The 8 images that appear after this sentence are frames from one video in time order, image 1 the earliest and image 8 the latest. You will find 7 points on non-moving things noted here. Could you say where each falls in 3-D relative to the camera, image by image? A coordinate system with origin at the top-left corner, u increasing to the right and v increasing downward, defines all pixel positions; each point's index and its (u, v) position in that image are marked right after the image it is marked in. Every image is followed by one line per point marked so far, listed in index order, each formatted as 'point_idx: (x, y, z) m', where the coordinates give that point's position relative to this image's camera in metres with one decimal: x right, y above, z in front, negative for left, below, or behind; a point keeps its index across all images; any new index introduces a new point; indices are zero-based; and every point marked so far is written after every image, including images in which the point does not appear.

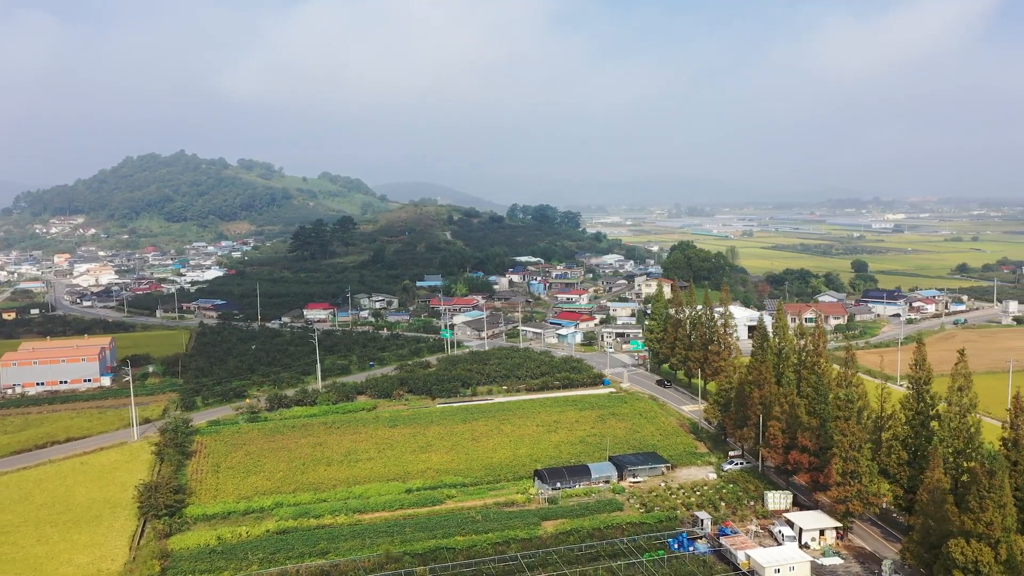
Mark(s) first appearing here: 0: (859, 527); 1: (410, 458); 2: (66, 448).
0: (+6.1, -4.2, +11.4) m
1: (-2.4, -4.1, +15.6) m
2: (-11.3, -4.0, +16.5) m
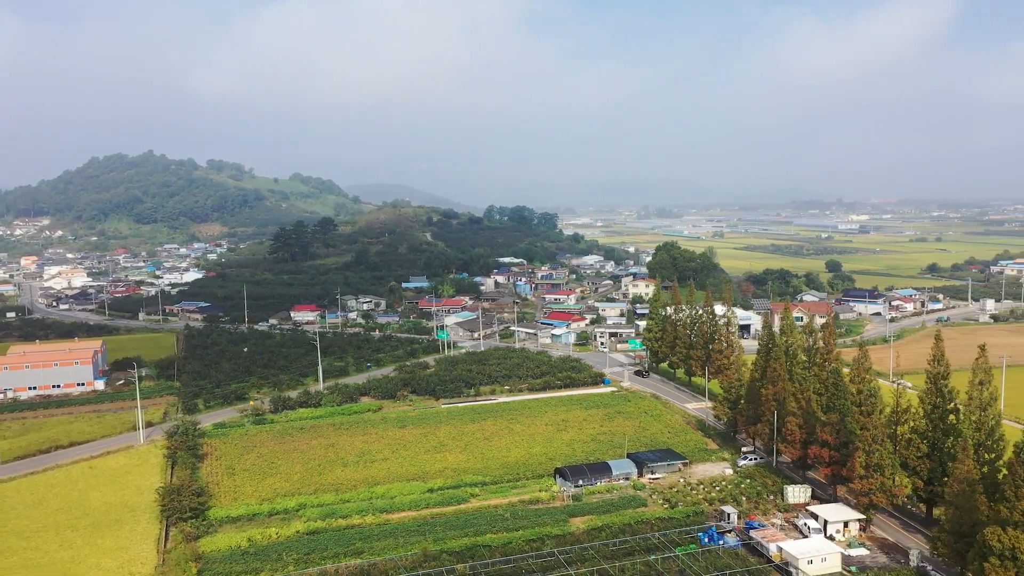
0: (+6.6, -4.1, +11.7) m
1: (-2.1, -4.1, +15.6) m
2: (-11.0, -4.1, +16.2) m
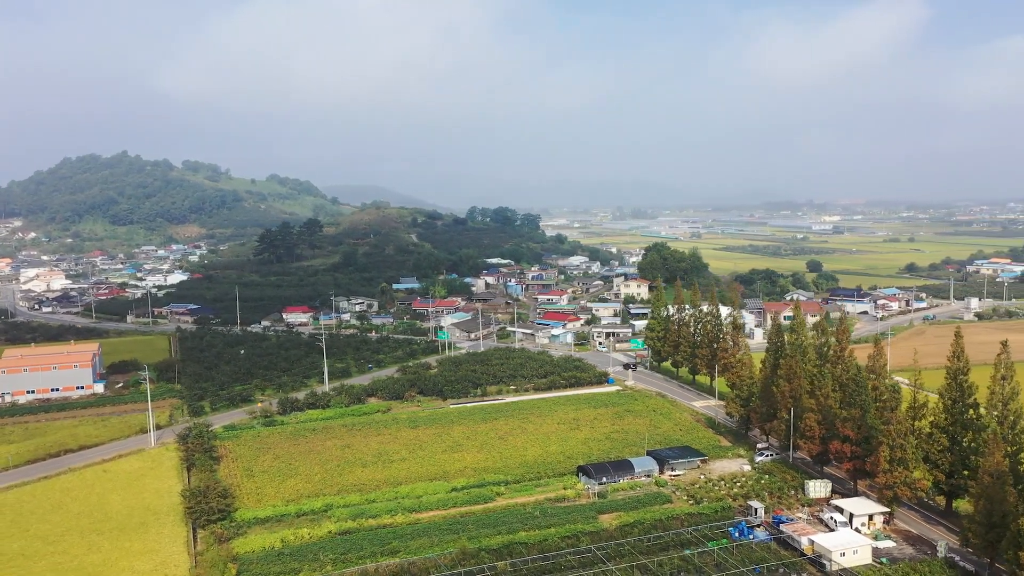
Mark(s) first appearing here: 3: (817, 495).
0: (+7.1, -4.1, +11.9) m
1: (-1.6, -4.1, +15.6) m
2: (-10.5, -4.1, +16.0) m
3: (+5.9, -4.0, +12.7) m
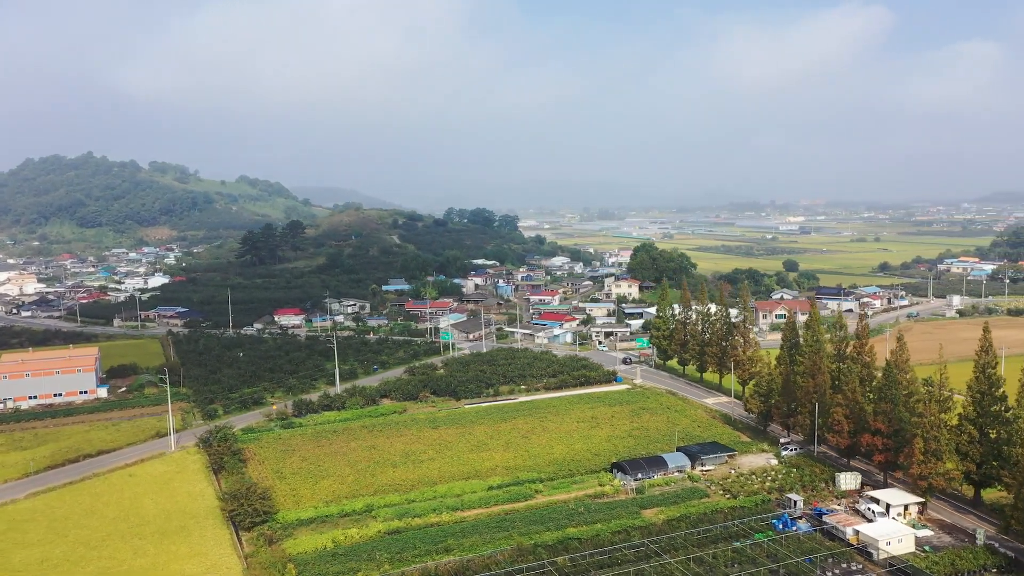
0: (+7.9, -4.0, +12.3) m
1: (-1.0, -4.1, +15.7) m
2: (-9.9, -4.2, +15.7) m
3: (+6.7, -3.9, +13.0) m
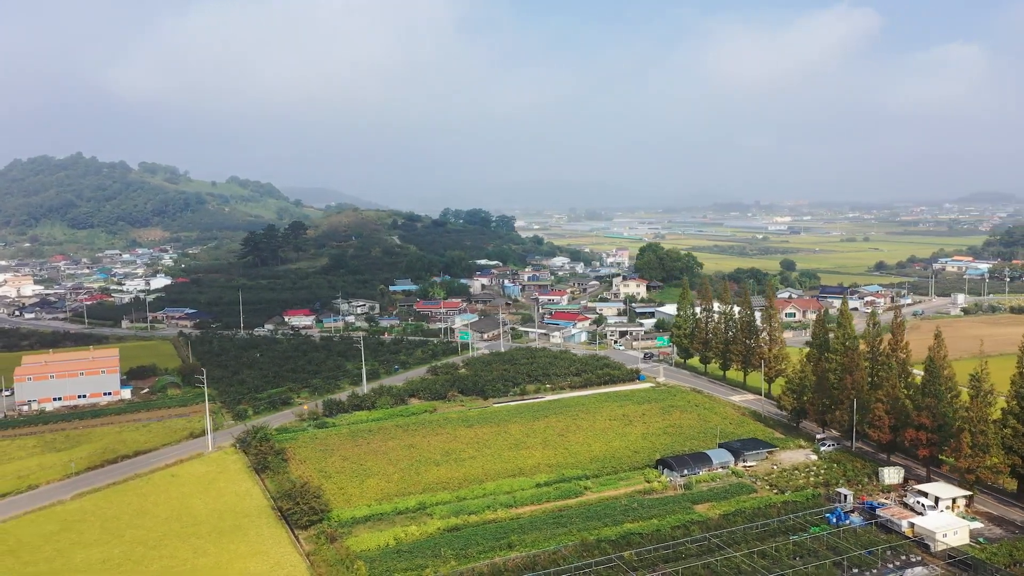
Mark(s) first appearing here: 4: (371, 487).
0: (+8.9, -4.0, +12.4) m
1: (0.0, -4.0, +15.8) m
2: (-8.9, -4.2, +15.7) m
3: (+7.7, -3.9, +13.2) m
4: (-3.0, -4.2, +13.7) m
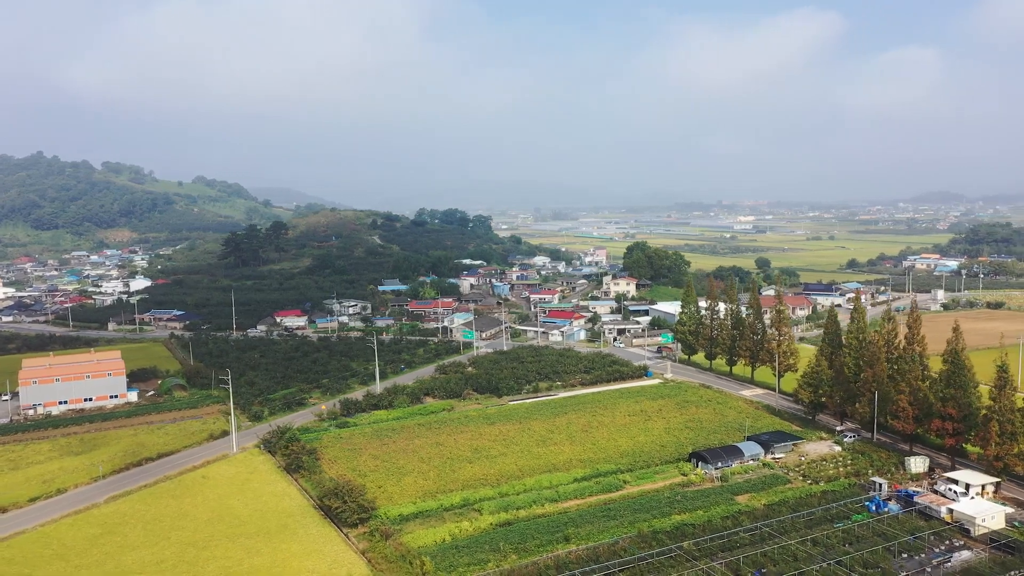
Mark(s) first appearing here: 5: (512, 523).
0: (+9.8, -3.9, +12.9) m
1: (+0.7, -4.0, +15.9) m
2: (-8.2, -4.2, +15.5) m
3: (+8.5, -3.8, +13.6) m
4: (-2.2, -4.1, +13.7) m
5: (0.0, -4.1, +11.4) m
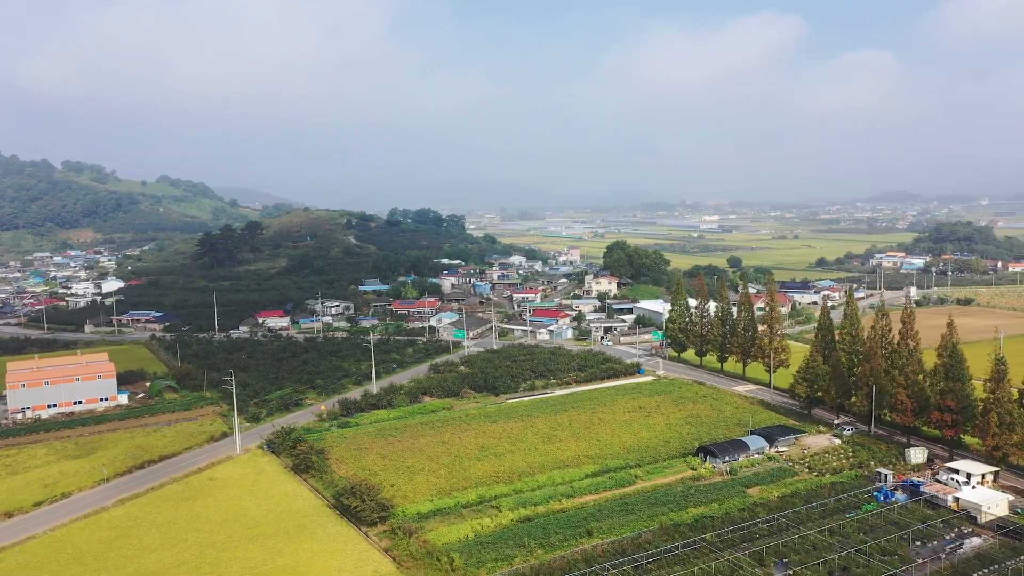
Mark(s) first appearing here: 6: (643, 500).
0: (+10.1, -3.8, +13.4) m
1: (+0.9, -3.9, +16.1) m
2: (-8.0, -4.2, +15.3) m
3: (+8.7, -3.7, +14.0) m
4: (-1.9, -4.1, +13.7) m
5: (+0.3, -4.0, +11.5) m
6: (+2.4, -3.9, +12.0) m
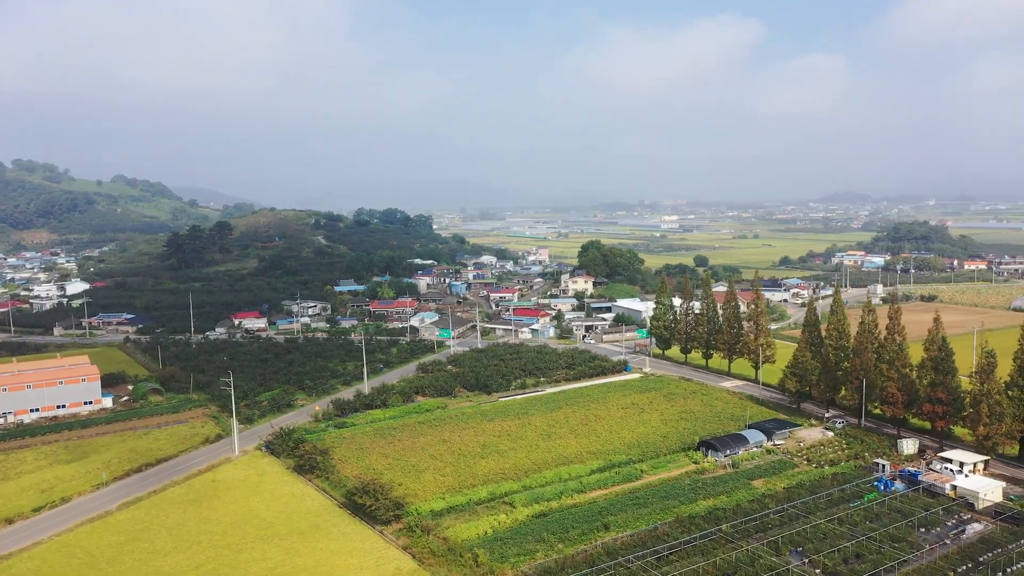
0: (+10.2, -3.7, +14.1) m
1: (+0.9, -3.9, +16.2) m
2: (-7.9, -4.2, +15.1) m
3: (+8.9, -3.6, +14.6) m
4: (-1.7, -4.1, +13.8) m
5: (+0.6, -4.0, +11.6) m
6: (+2.6, -3.9, +12.3) m
